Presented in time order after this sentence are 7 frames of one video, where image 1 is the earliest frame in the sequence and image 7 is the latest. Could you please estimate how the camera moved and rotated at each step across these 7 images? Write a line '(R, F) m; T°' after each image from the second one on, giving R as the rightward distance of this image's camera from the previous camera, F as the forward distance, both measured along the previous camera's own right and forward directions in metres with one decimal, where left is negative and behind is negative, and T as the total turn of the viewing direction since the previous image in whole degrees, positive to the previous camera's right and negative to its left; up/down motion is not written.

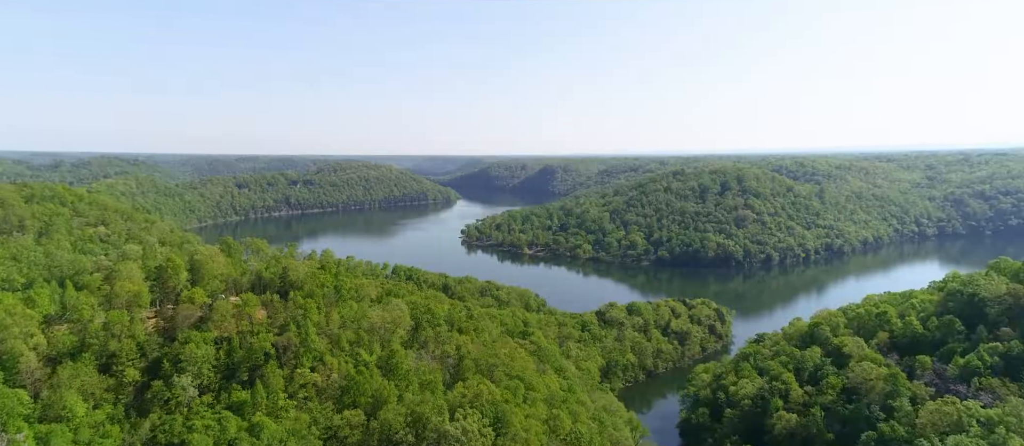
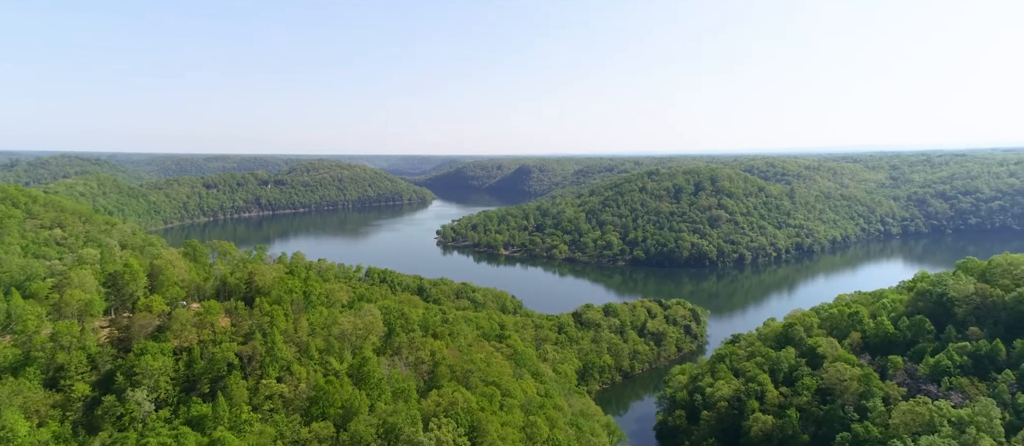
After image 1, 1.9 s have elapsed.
(0.0, +0.7) m; +2°
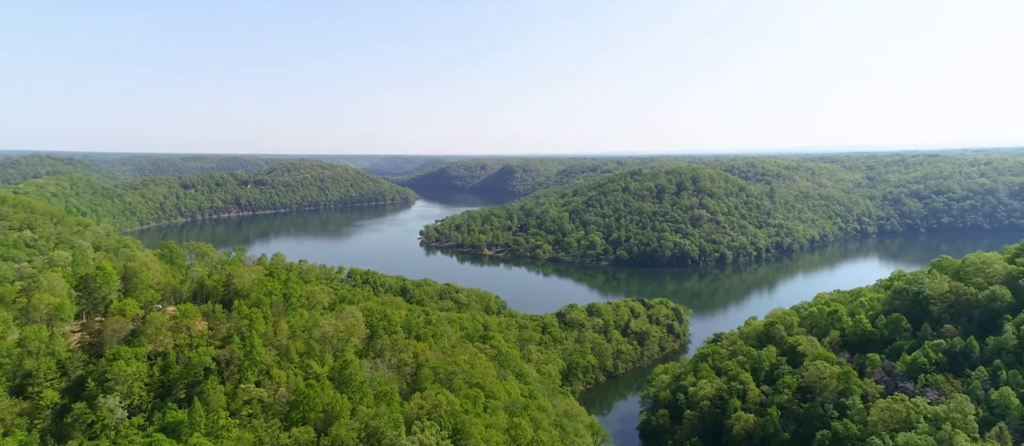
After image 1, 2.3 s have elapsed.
(0.0, +0.2) m; +2°
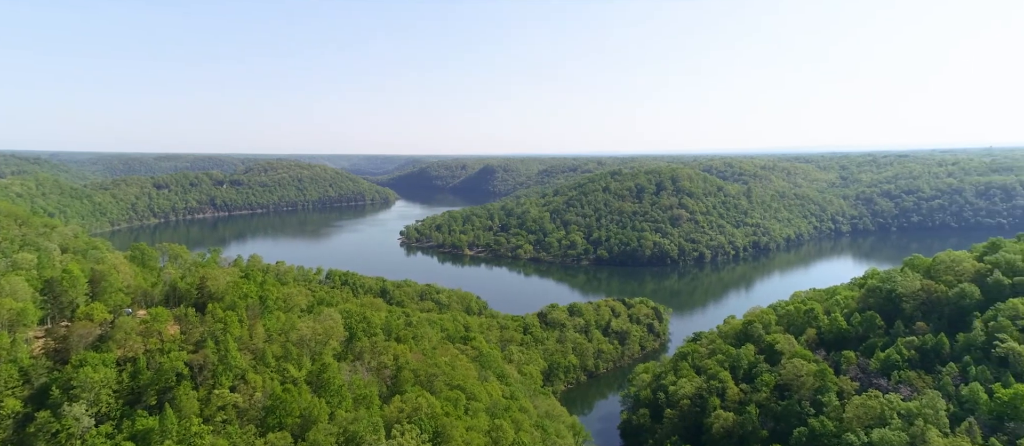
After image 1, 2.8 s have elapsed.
(0.0, +0.2) m; +2°
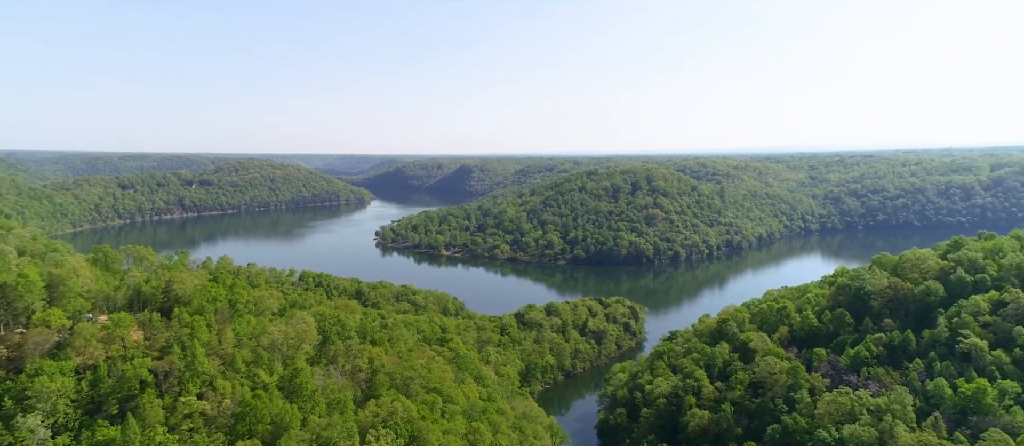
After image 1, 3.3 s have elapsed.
(0.0, +0.3) m; +2°
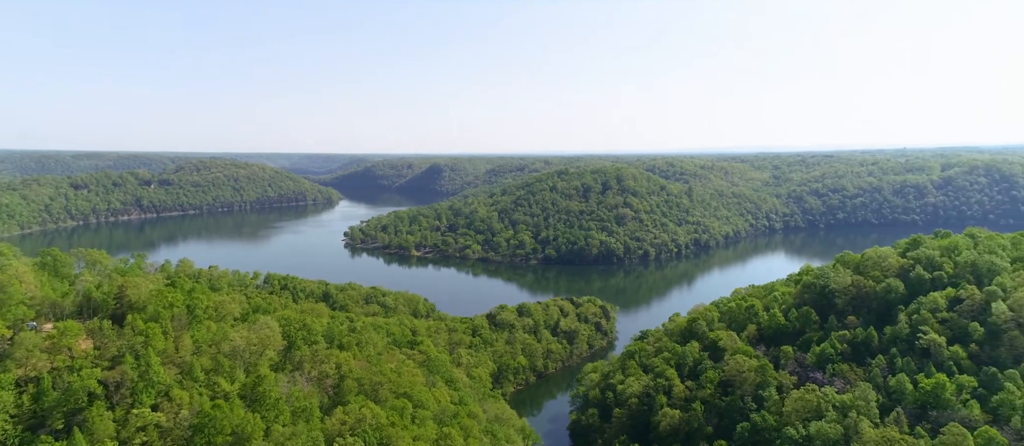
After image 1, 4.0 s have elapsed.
(0.0, +0.5) m; +3°
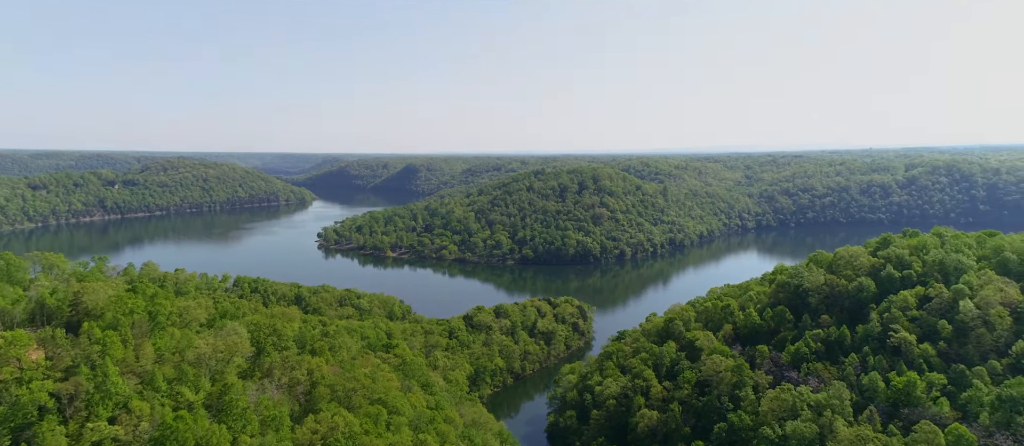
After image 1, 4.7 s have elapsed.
(0.0, +0.6) m; +2°
